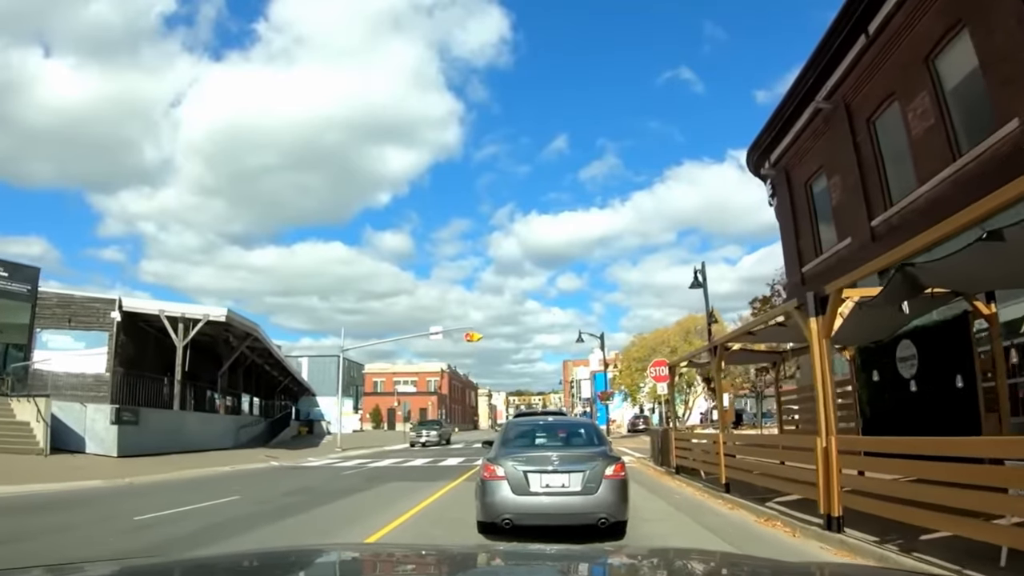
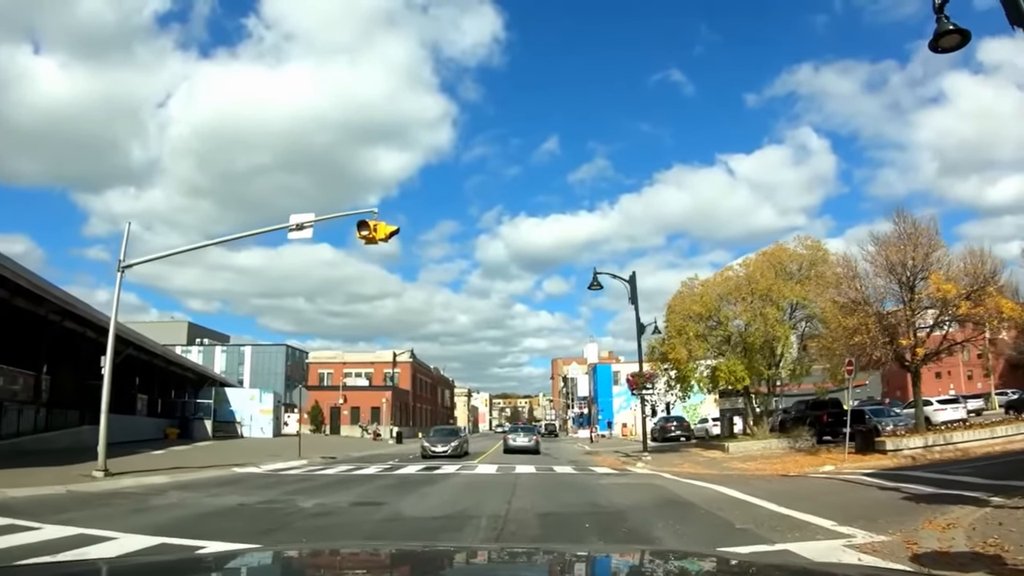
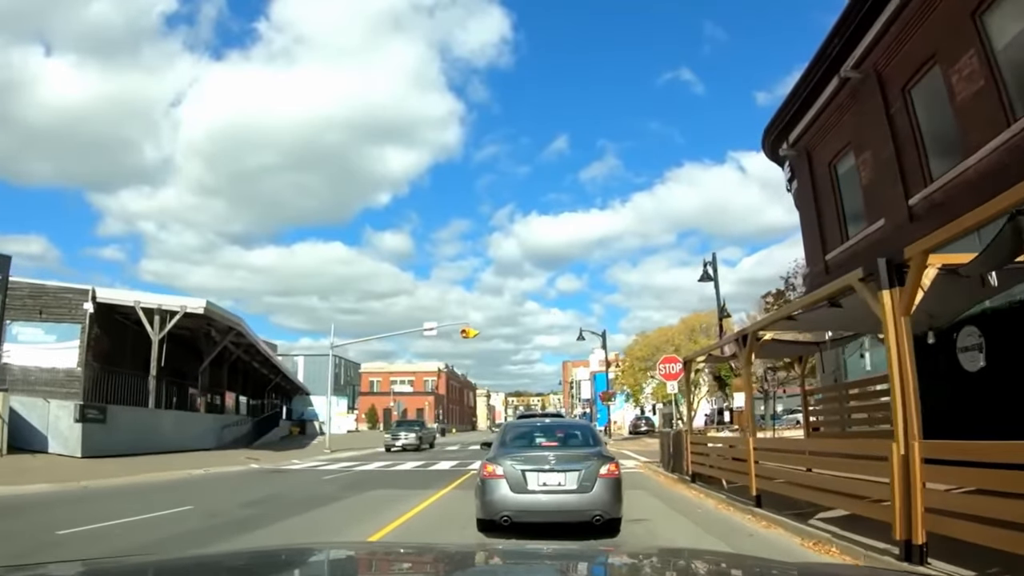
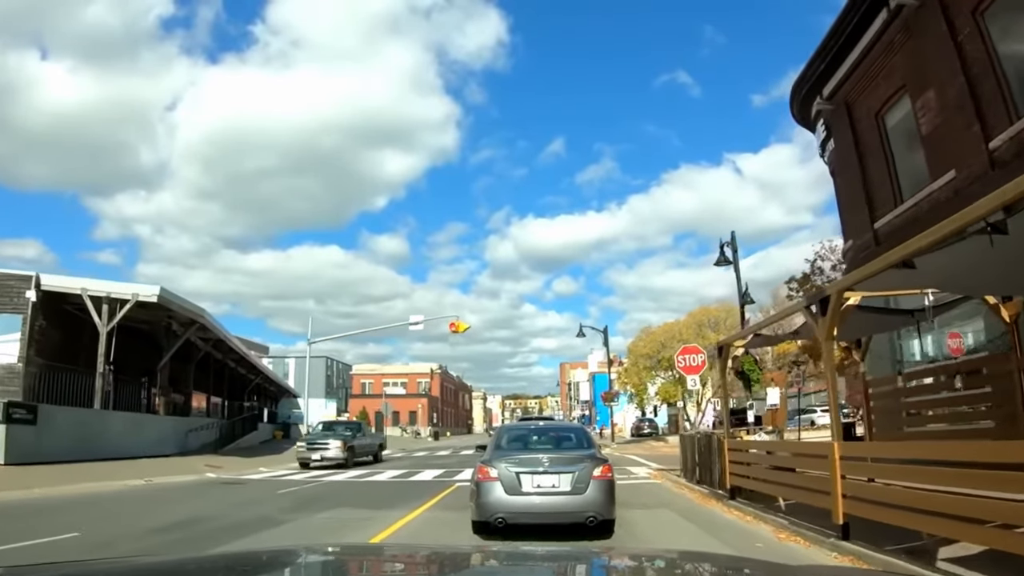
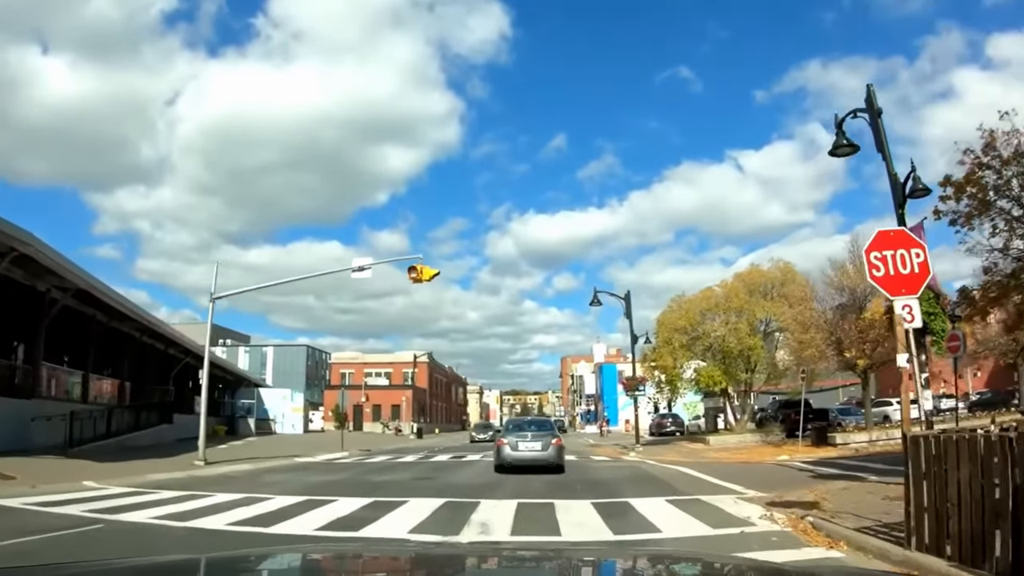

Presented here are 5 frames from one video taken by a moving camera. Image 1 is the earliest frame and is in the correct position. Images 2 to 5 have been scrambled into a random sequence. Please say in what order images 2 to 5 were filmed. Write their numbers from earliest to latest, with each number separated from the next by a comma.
3, 4, 5, 2
